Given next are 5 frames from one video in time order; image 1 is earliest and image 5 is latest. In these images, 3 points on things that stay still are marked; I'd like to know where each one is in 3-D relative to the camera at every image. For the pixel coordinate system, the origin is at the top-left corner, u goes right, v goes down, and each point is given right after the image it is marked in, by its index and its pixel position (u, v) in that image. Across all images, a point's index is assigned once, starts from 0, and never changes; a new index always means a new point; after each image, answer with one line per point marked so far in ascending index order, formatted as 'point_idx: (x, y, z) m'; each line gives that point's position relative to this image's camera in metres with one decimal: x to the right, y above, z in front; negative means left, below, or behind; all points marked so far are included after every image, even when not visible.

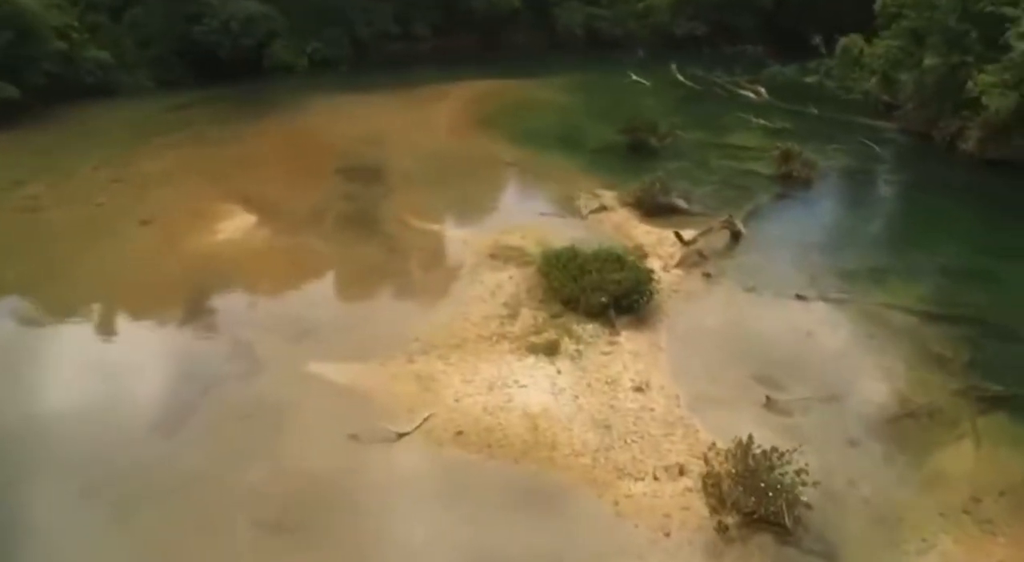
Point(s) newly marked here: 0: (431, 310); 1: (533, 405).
0: (-1.6, -0.7, +16.5) m
1: (+0.3, -2.0, +13.2) m
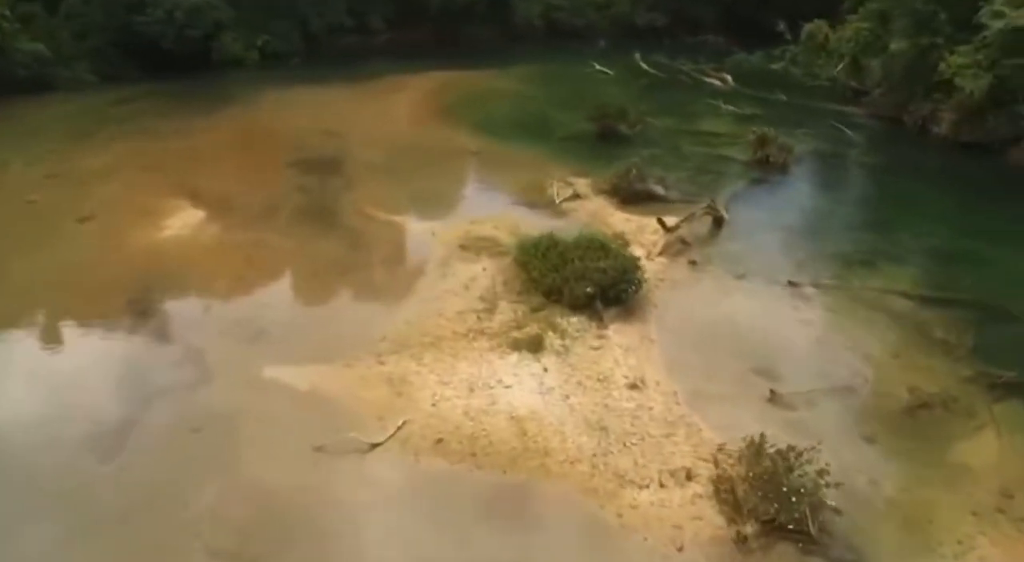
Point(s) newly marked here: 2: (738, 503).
0: (-2.1, -0.6, +15.1) m
1: (+0.1, -1.8, +11.9) m
2: (+2.8, -2.7, +10.1) m
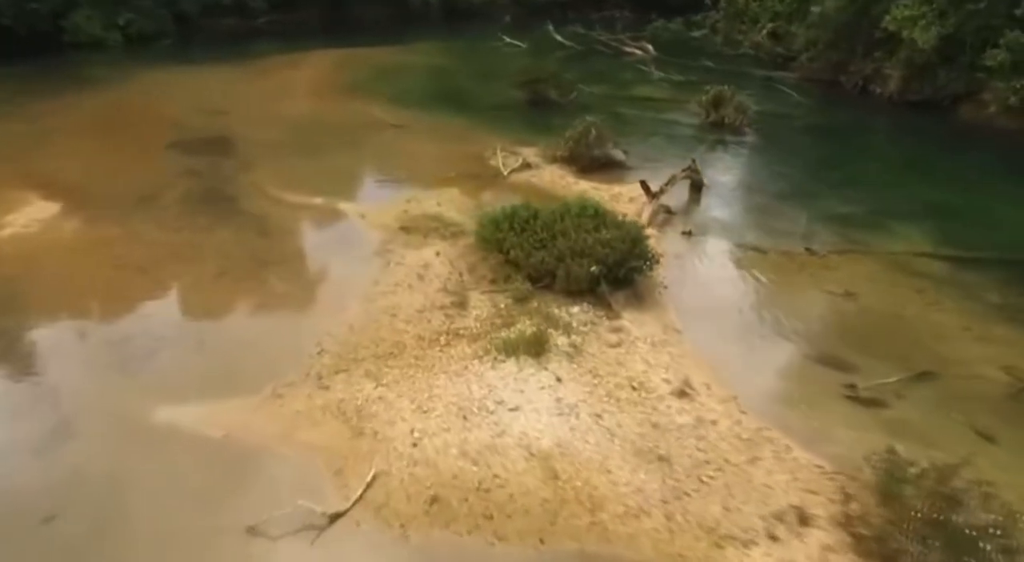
0: (-2.4, -0.5, +11.3) m
1: (+0.3, -1.6, +8.4) m
2: (+3.2, -2.3, +6.9) m
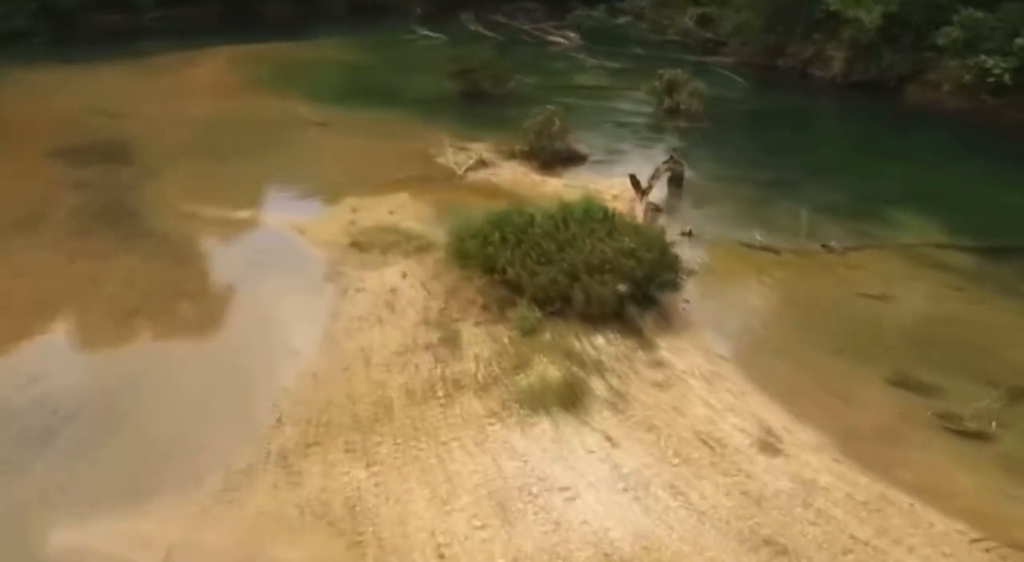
0: (-2.3, -0.9, +8.7) m
1: (+0.7, -1.9, +6.1) m
2: (+3.8, -2.4, +5.0) m
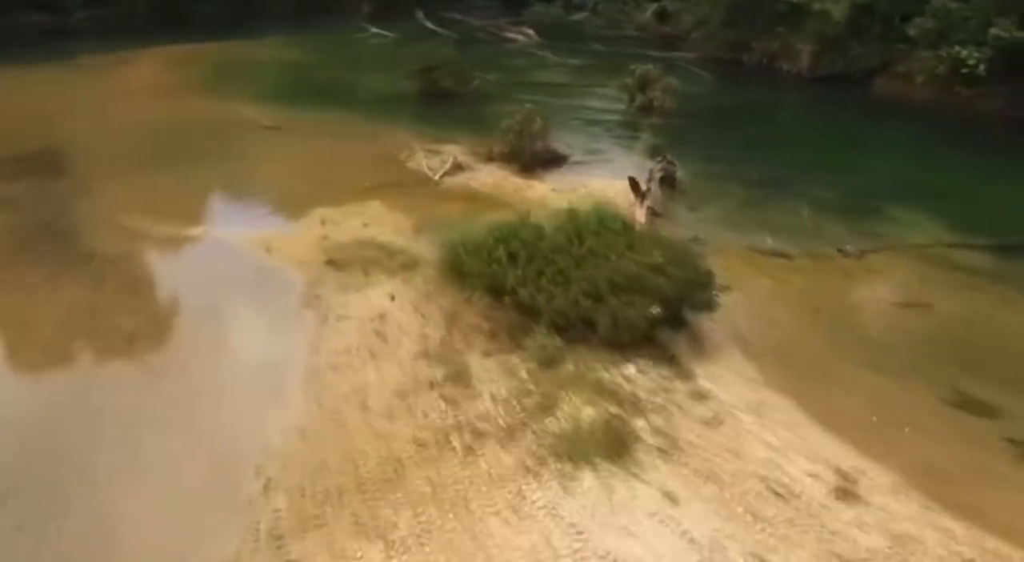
0: (-2.1, -1.2, +7.4) m
1: (+1.1, -2.1, +5.0) m
2: (+4.3, -2.5, +4.1) m
